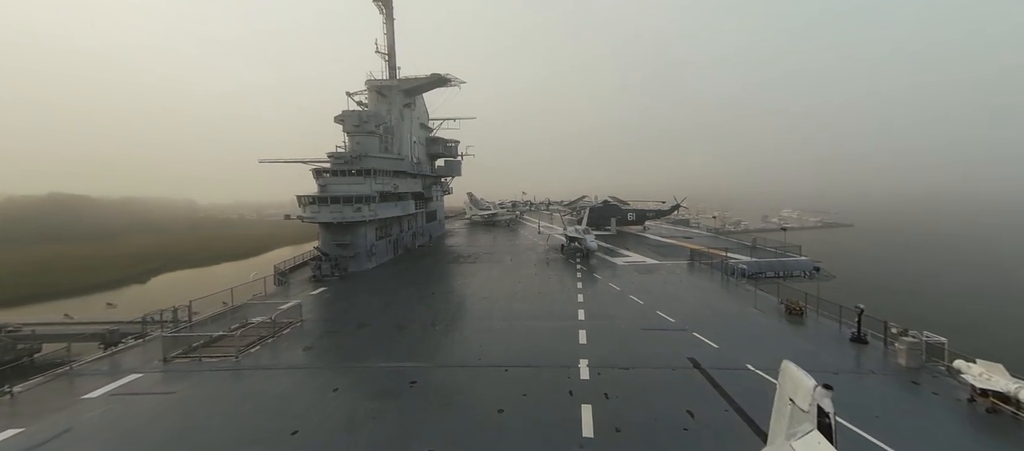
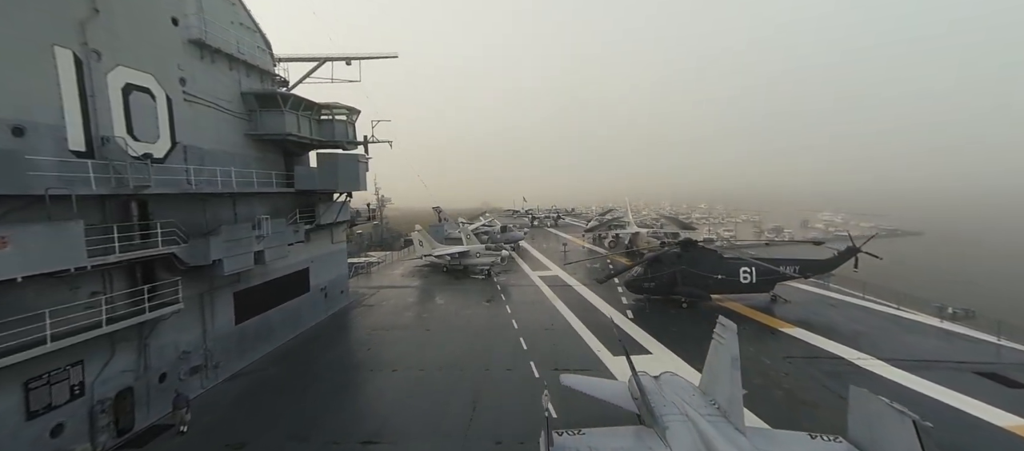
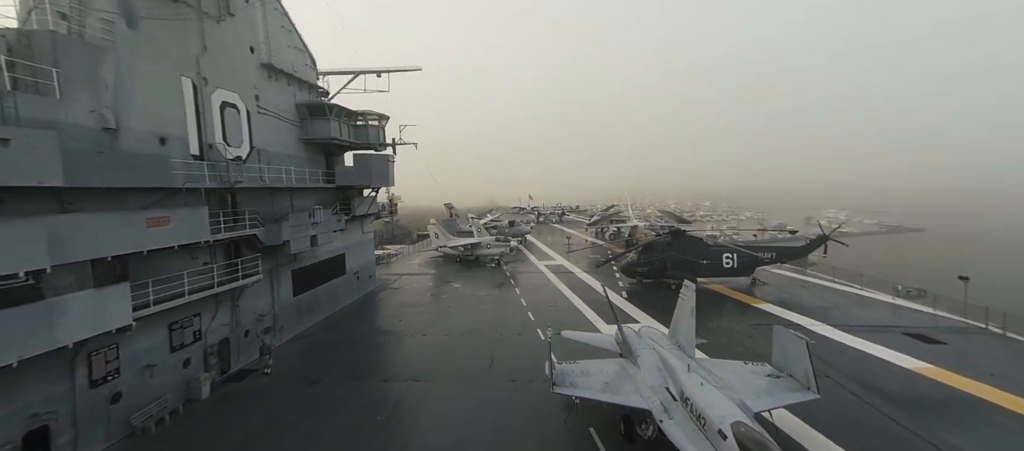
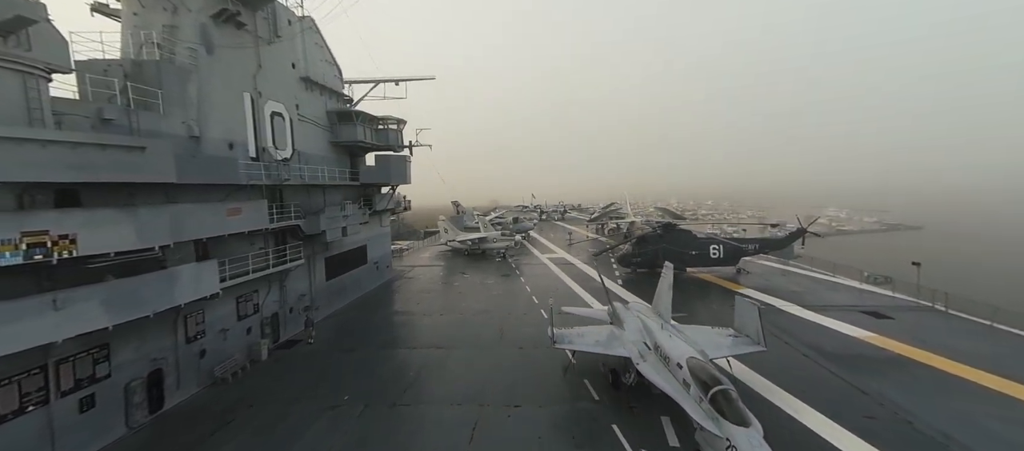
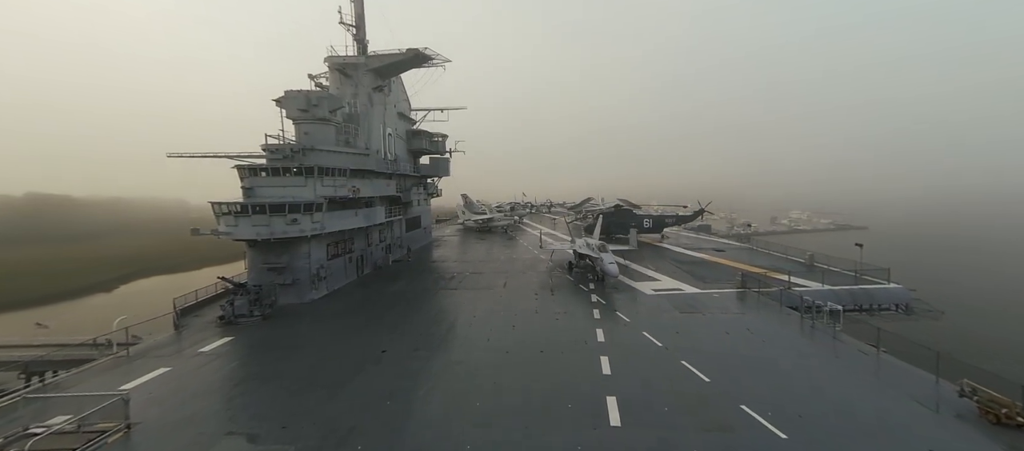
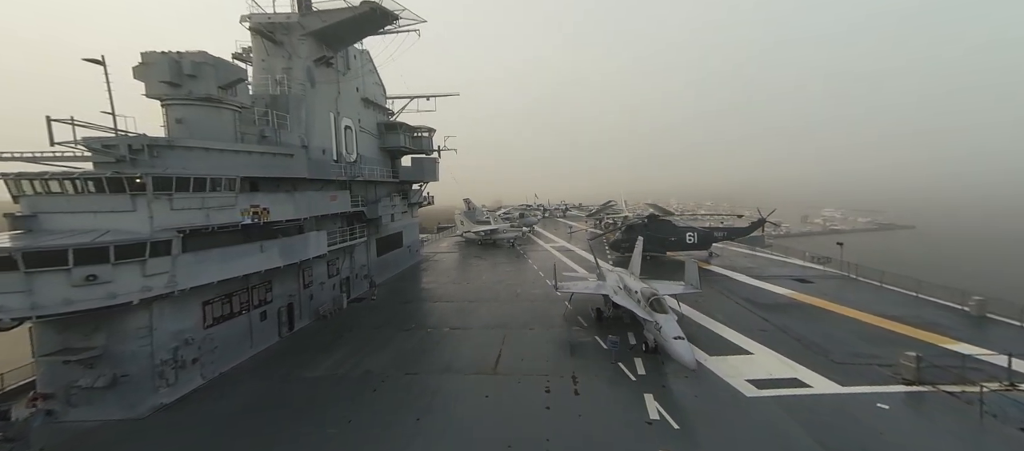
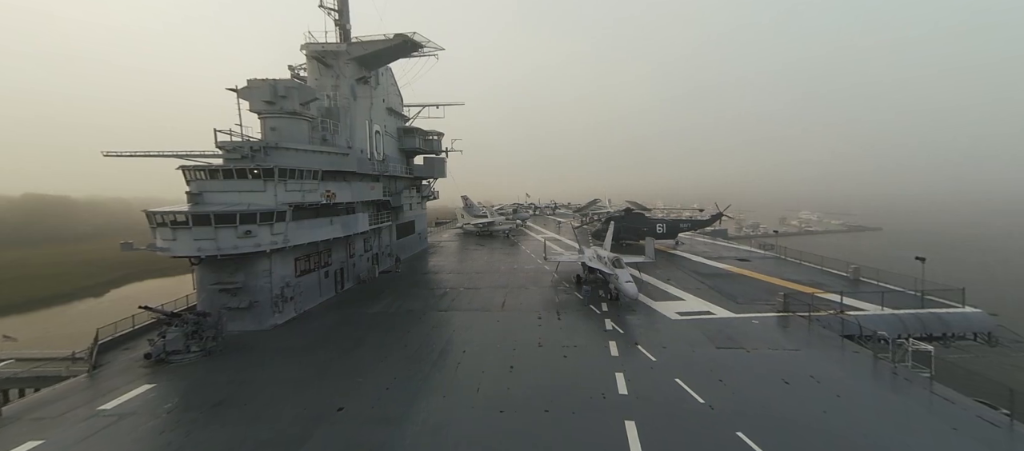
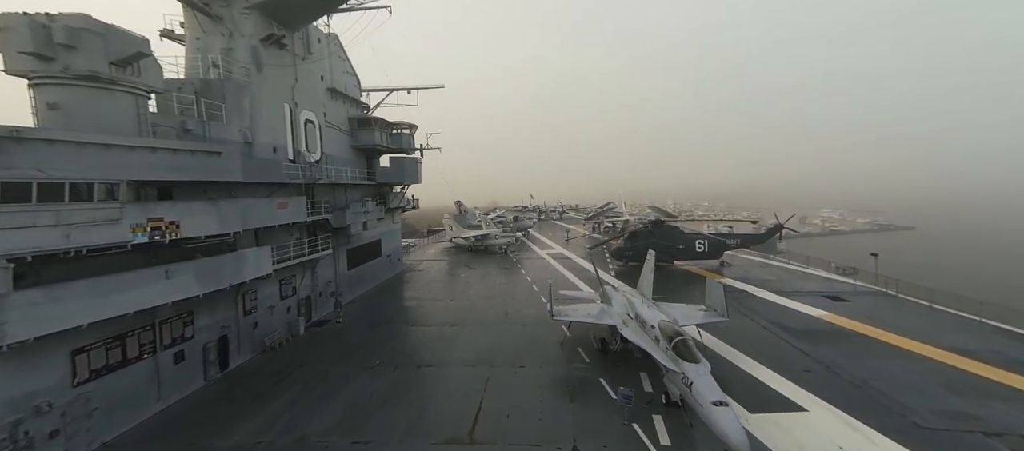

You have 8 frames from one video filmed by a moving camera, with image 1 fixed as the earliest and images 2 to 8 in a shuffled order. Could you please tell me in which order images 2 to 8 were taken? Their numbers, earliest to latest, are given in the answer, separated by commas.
5, 7, 6, 8, 4, 3, 2
